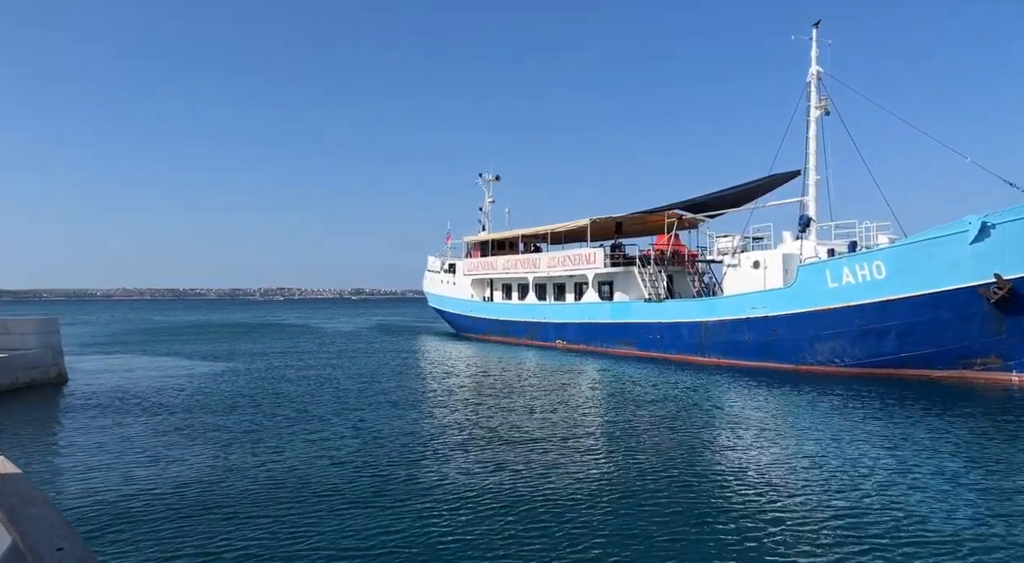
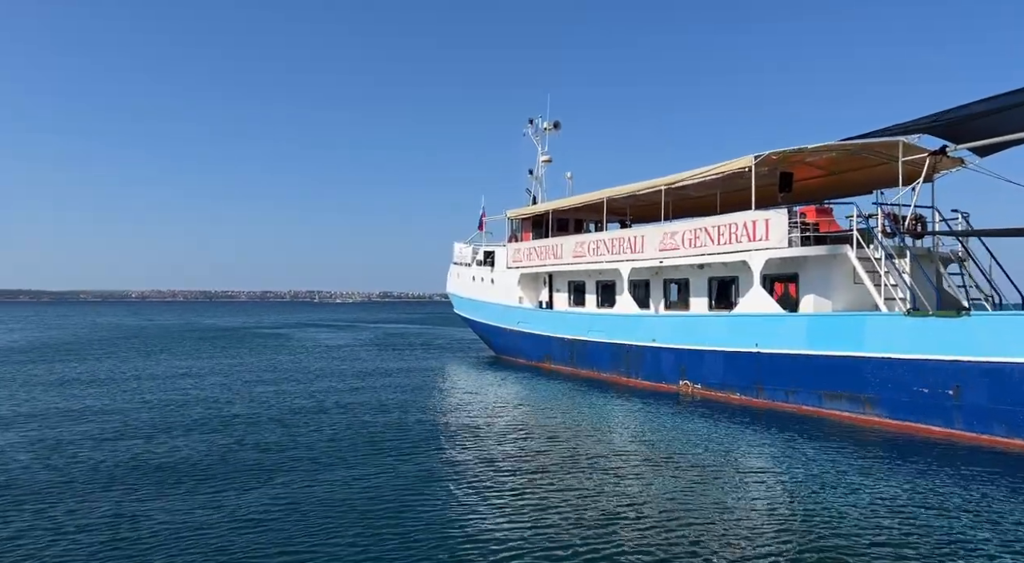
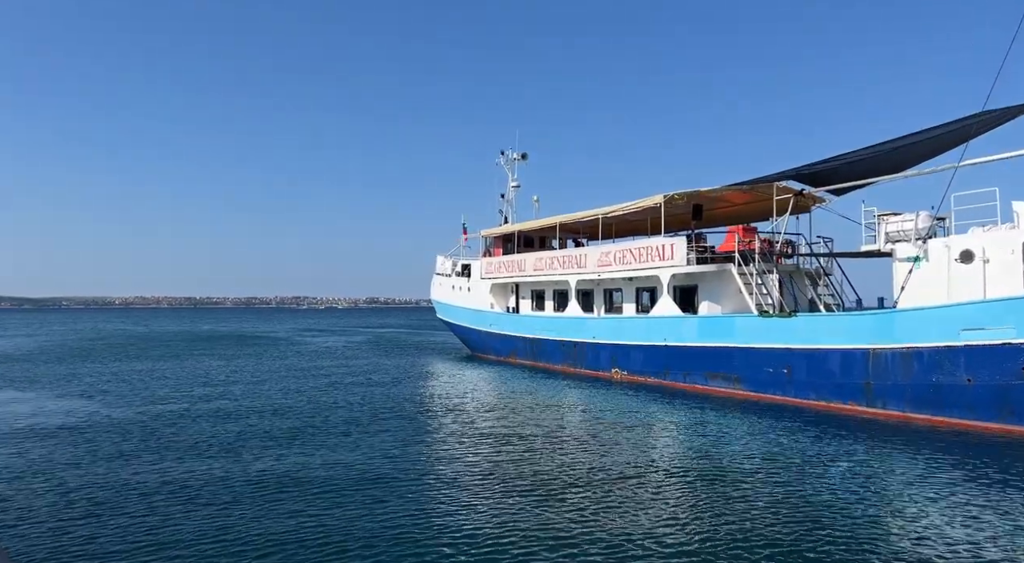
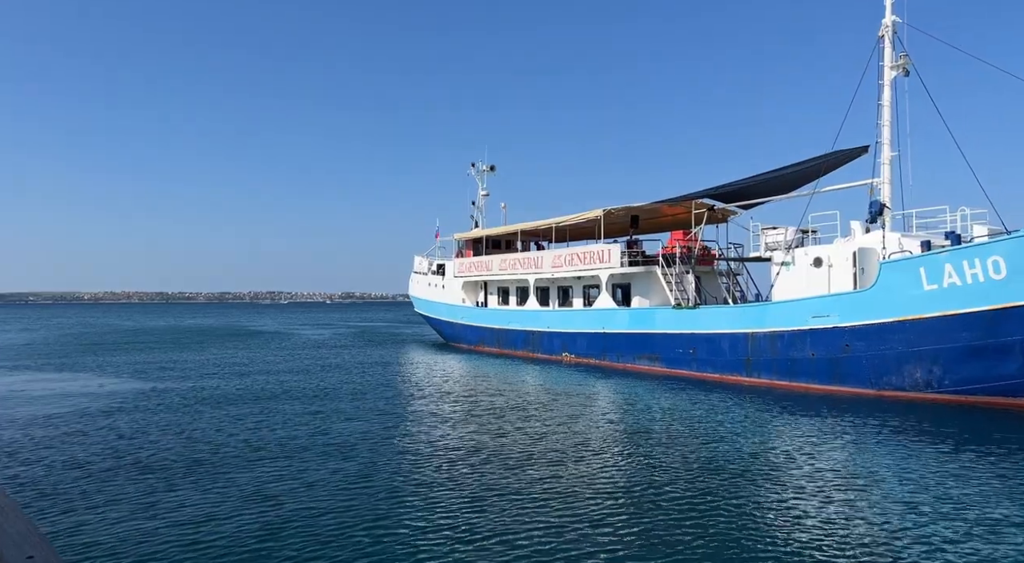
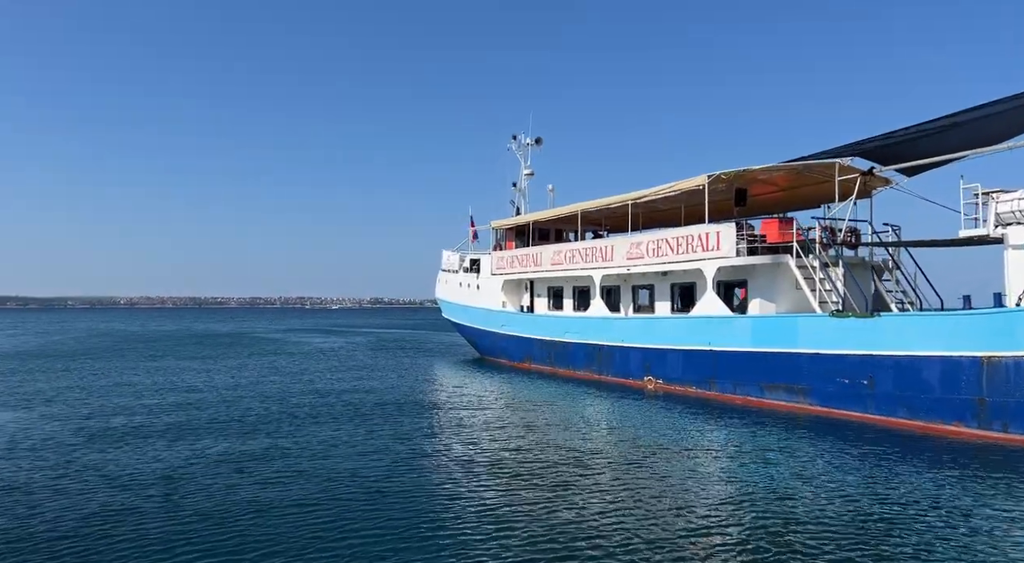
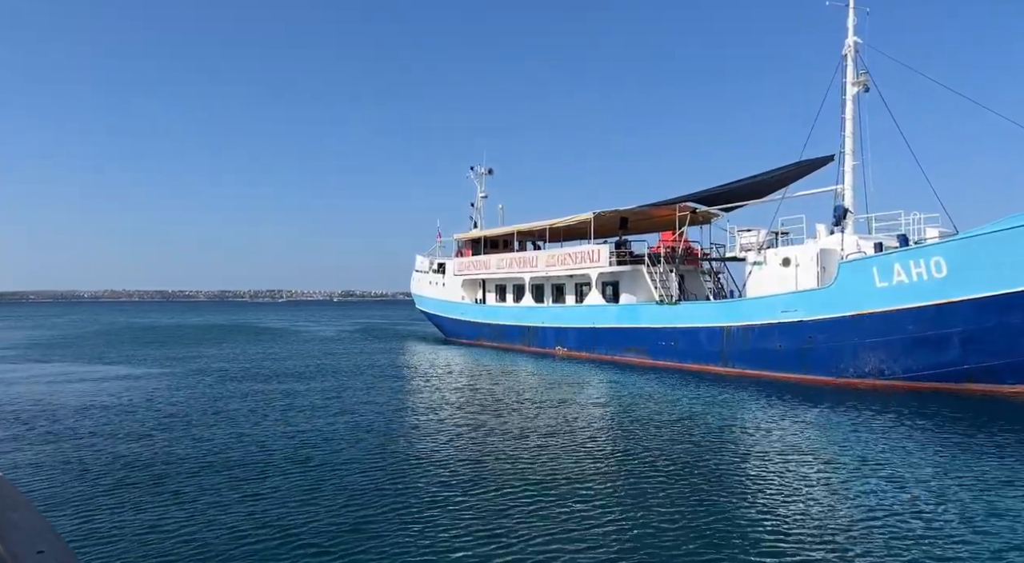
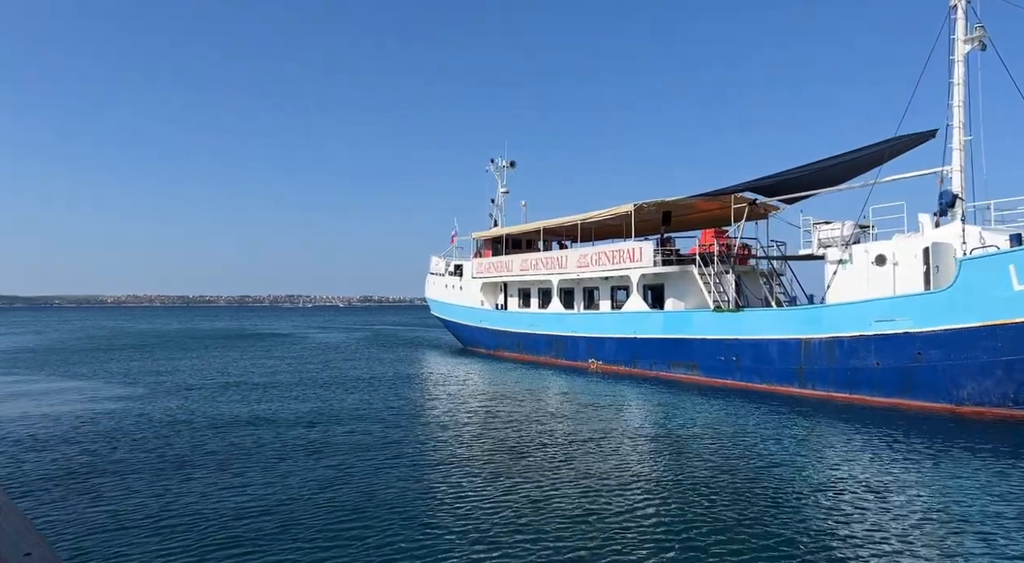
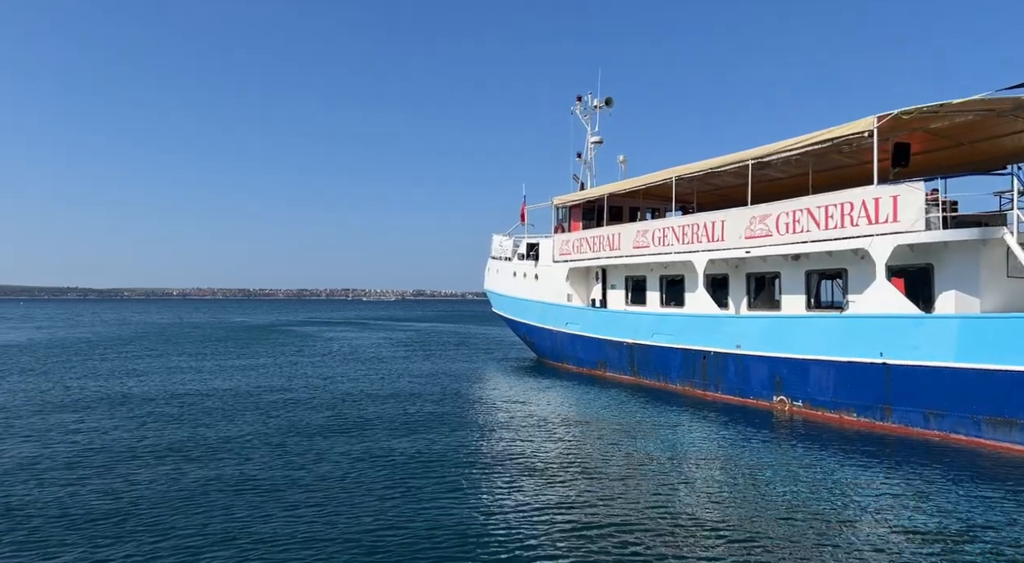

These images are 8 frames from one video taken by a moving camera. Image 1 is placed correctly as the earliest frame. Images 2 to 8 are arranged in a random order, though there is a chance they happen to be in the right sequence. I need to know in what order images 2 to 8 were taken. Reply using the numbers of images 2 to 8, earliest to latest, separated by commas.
6, 4, 7, 3, 5, 2, 8
